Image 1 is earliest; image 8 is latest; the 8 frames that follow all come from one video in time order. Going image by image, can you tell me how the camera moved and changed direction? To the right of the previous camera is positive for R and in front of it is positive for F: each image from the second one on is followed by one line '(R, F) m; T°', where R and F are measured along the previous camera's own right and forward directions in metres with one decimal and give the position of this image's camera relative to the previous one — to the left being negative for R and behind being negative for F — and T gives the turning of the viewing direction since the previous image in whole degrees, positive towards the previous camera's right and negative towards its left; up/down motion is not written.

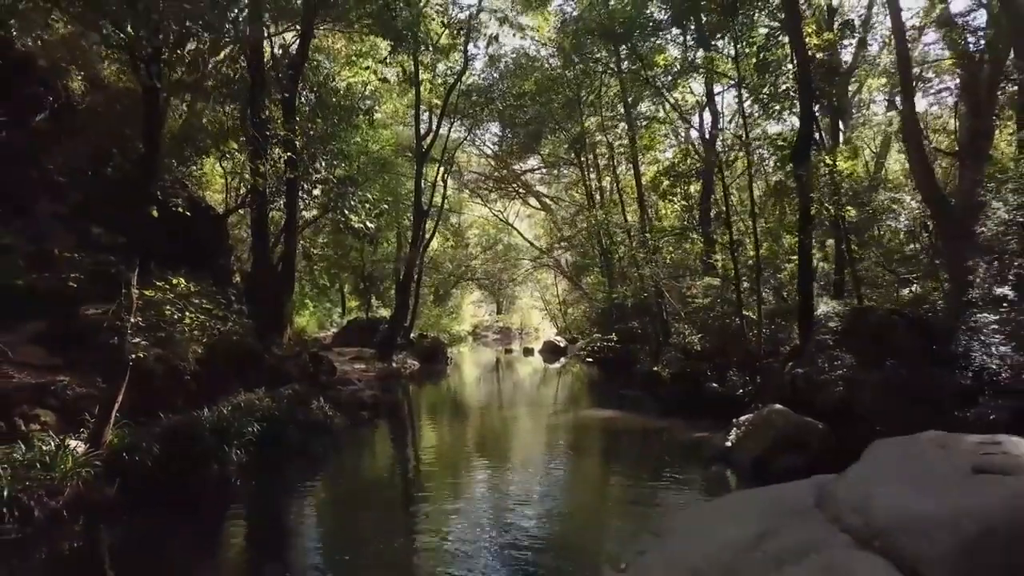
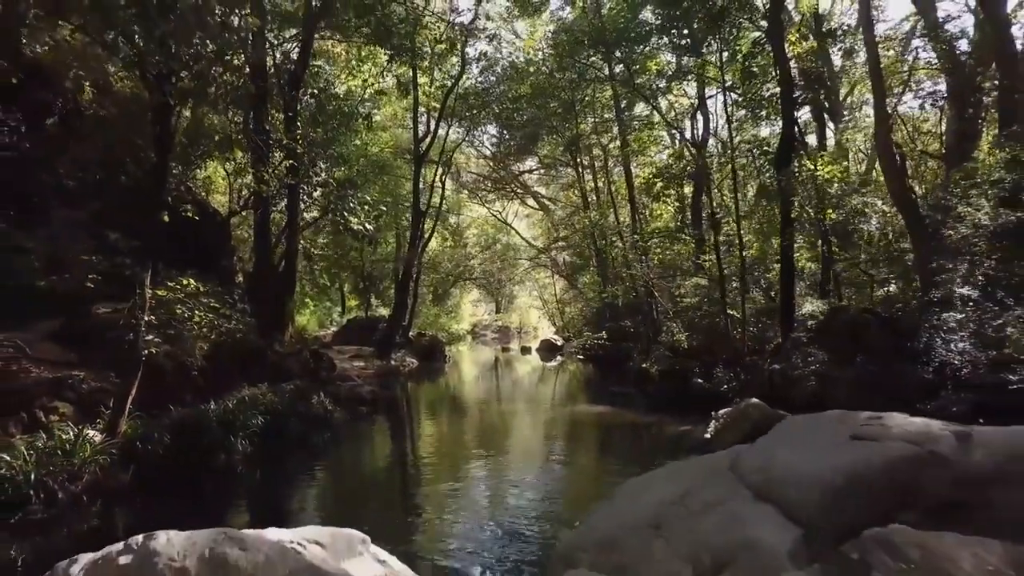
(+0.1, -0.5) m; 0°
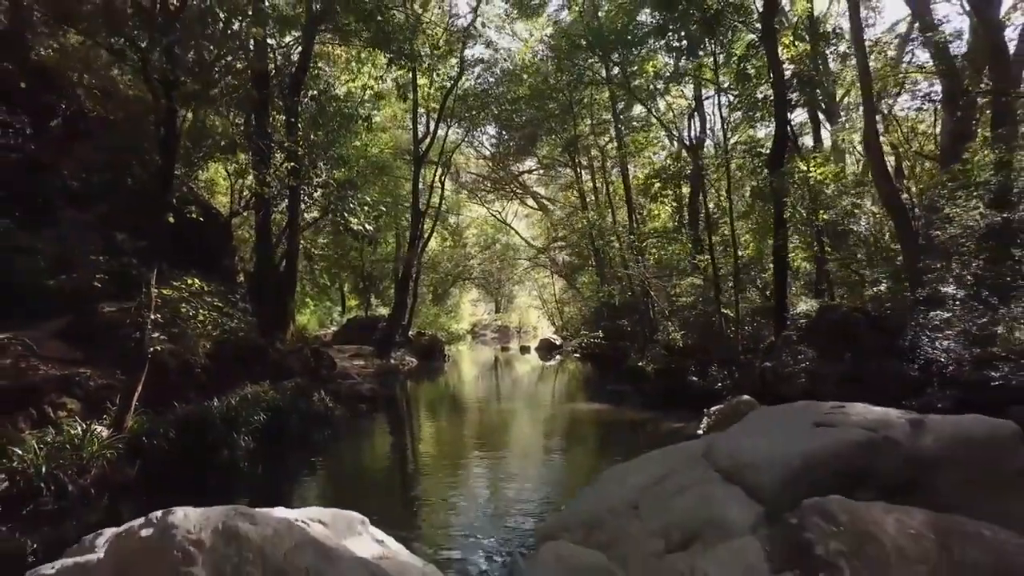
(+0.1, -0.2) m; 0°
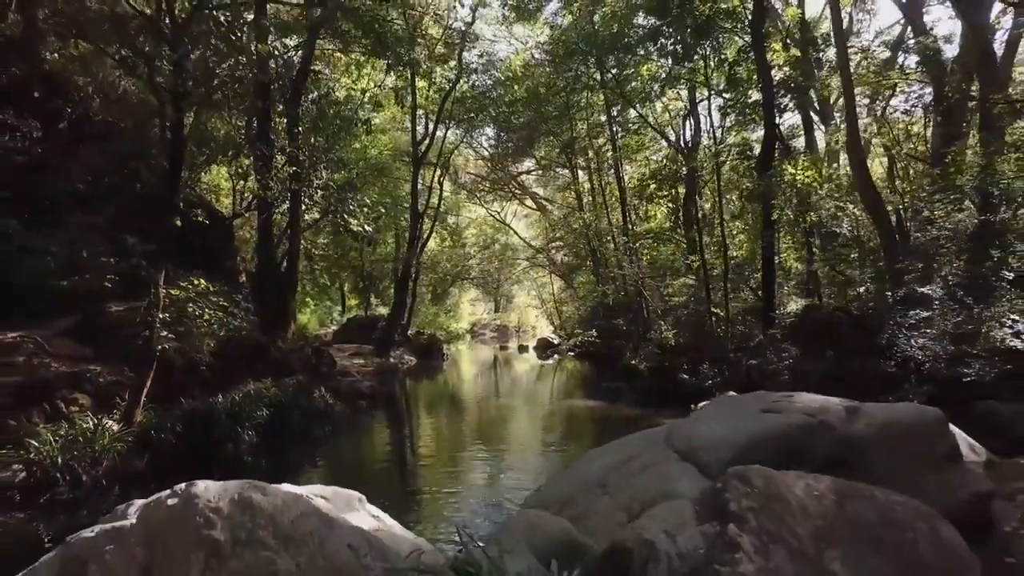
(+0.1, -0.4) m; 0°
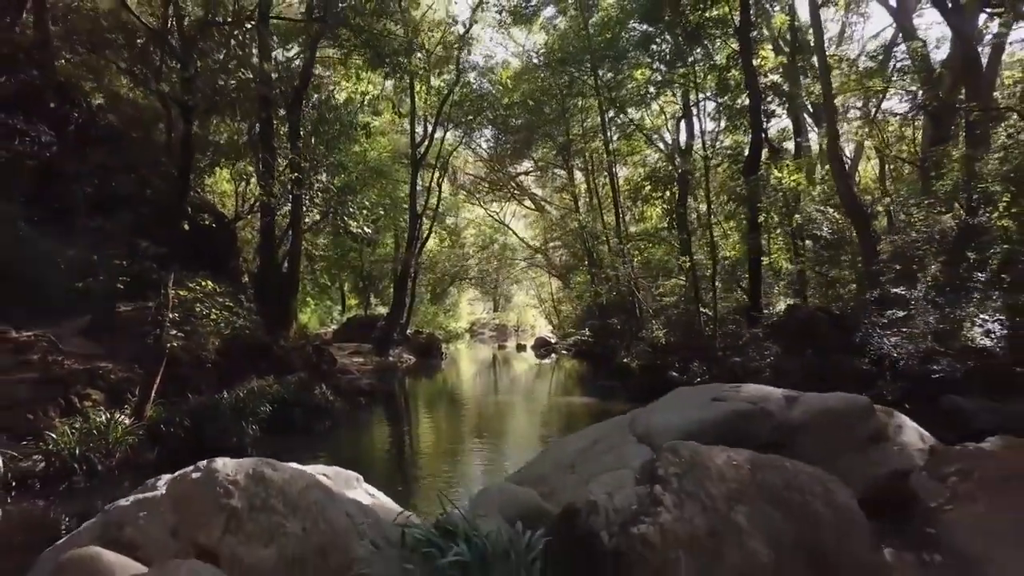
(+0.1, -0.5) m; 0°
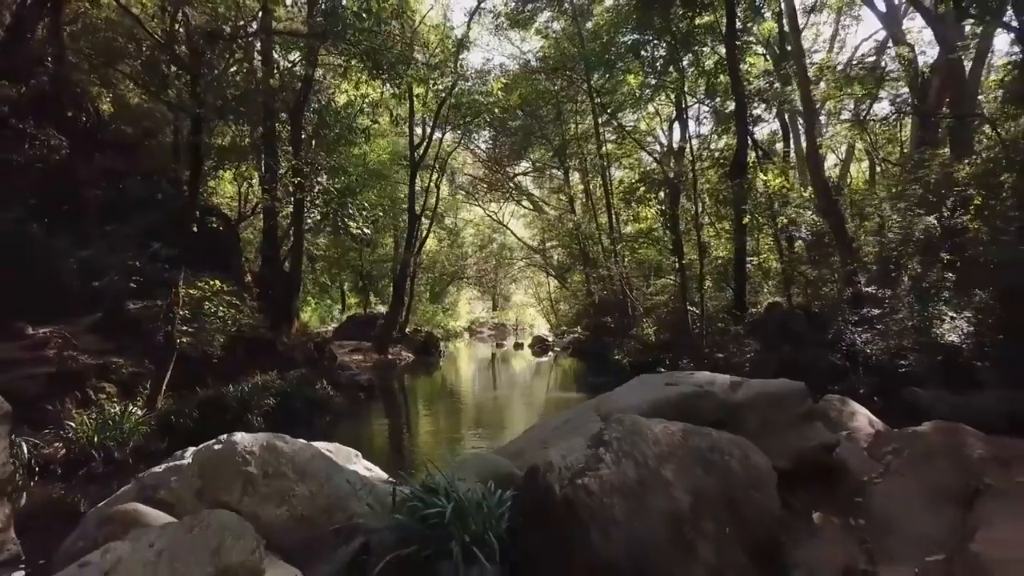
(+0.1, -0.6) m; 0°
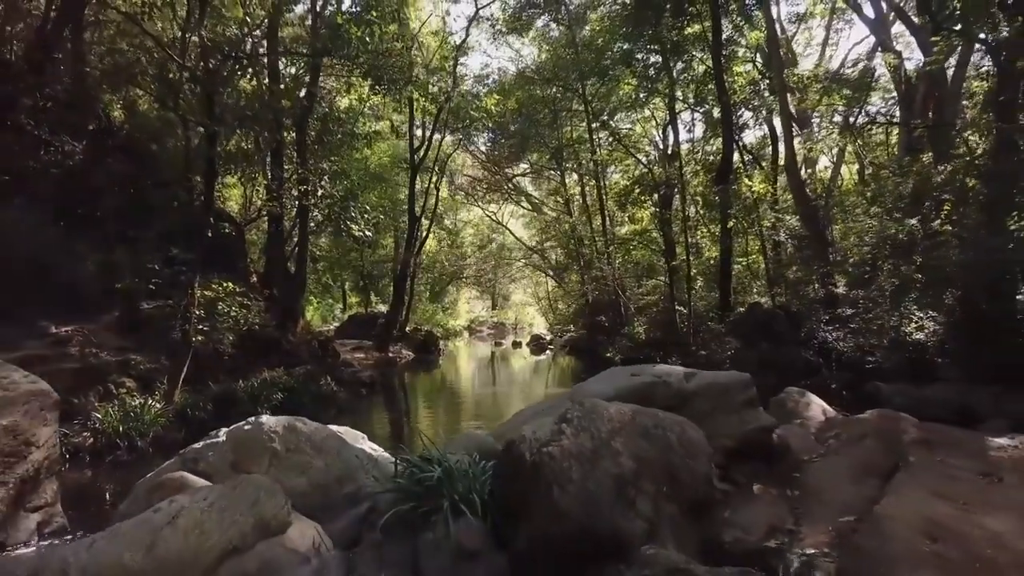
(+0.1, -0.7) m; 0°
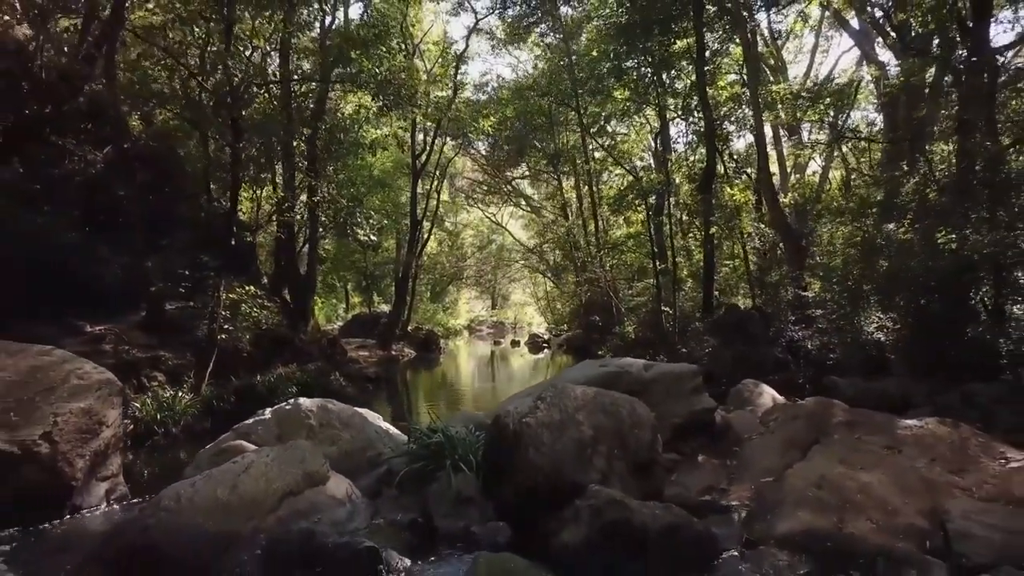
(+0.1, -1.1) m; 0°
